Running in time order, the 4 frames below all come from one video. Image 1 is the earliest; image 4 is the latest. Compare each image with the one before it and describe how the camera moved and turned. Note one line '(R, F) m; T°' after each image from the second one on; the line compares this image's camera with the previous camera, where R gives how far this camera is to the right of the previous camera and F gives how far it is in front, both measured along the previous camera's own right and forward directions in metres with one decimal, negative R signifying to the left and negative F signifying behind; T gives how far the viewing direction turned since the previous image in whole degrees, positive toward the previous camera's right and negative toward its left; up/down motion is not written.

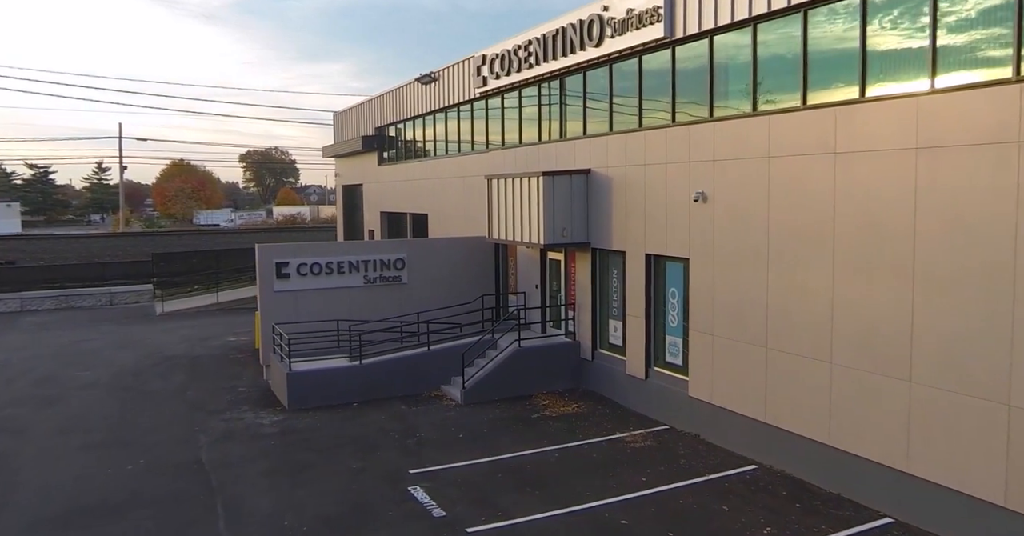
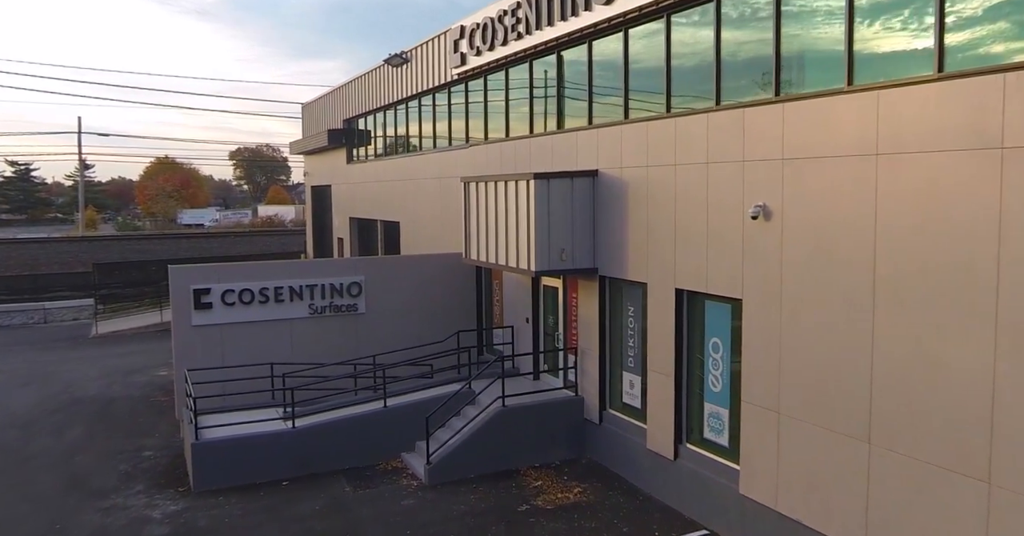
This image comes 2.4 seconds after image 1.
(+0.3, +4.1) m; 0°
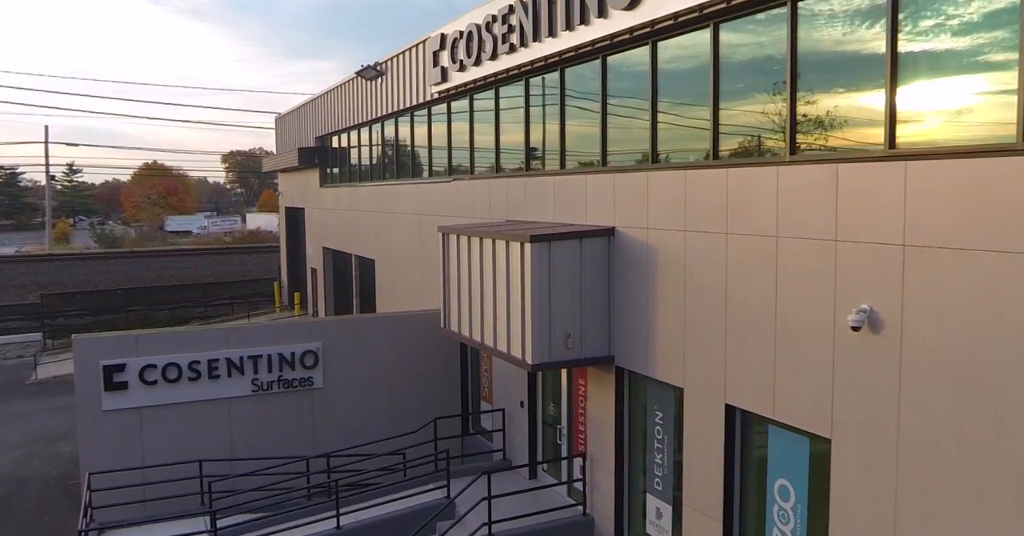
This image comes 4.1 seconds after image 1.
(+0.1, +2.9) m; 0°
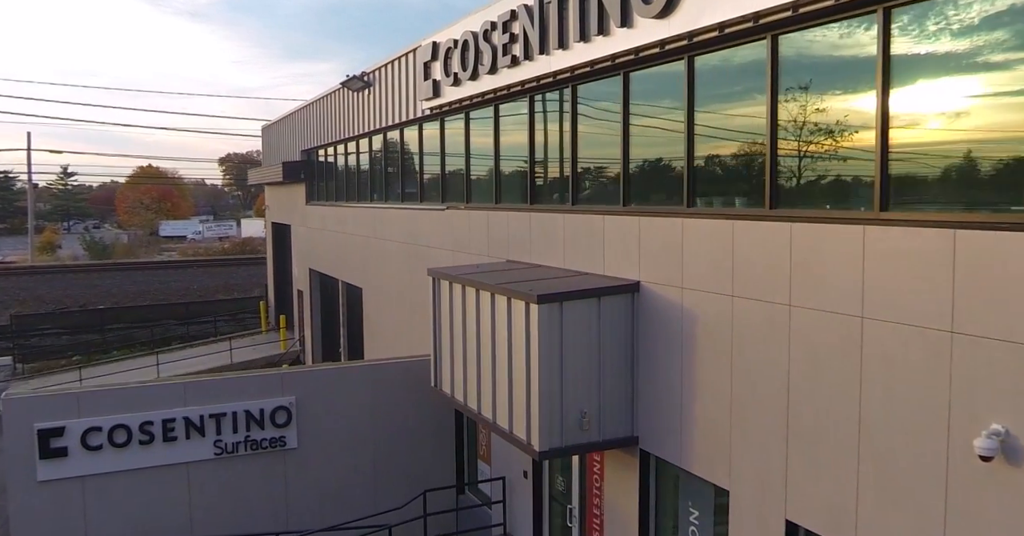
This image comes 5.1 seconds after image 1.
(0.0, +1.6) m; 0°
